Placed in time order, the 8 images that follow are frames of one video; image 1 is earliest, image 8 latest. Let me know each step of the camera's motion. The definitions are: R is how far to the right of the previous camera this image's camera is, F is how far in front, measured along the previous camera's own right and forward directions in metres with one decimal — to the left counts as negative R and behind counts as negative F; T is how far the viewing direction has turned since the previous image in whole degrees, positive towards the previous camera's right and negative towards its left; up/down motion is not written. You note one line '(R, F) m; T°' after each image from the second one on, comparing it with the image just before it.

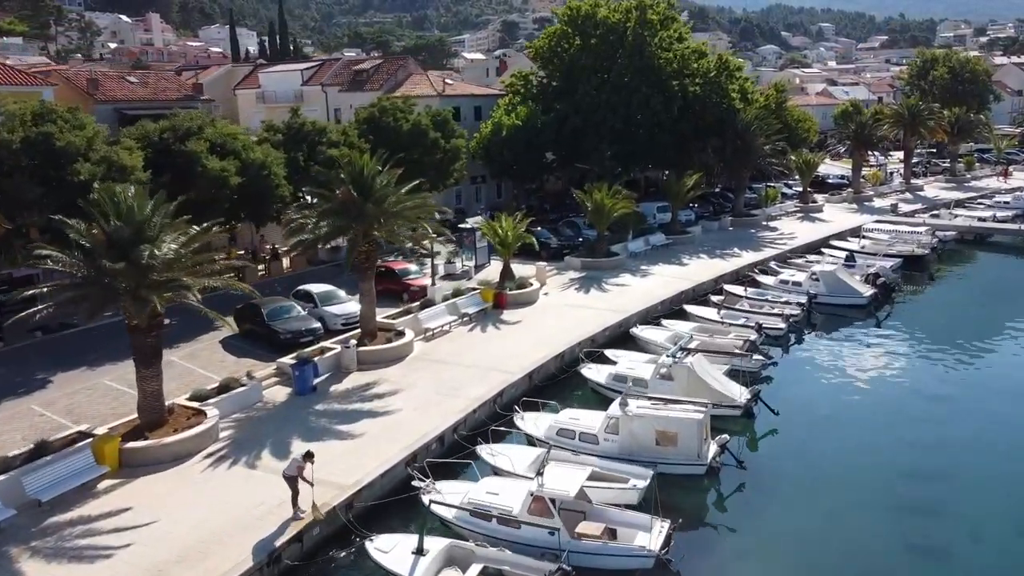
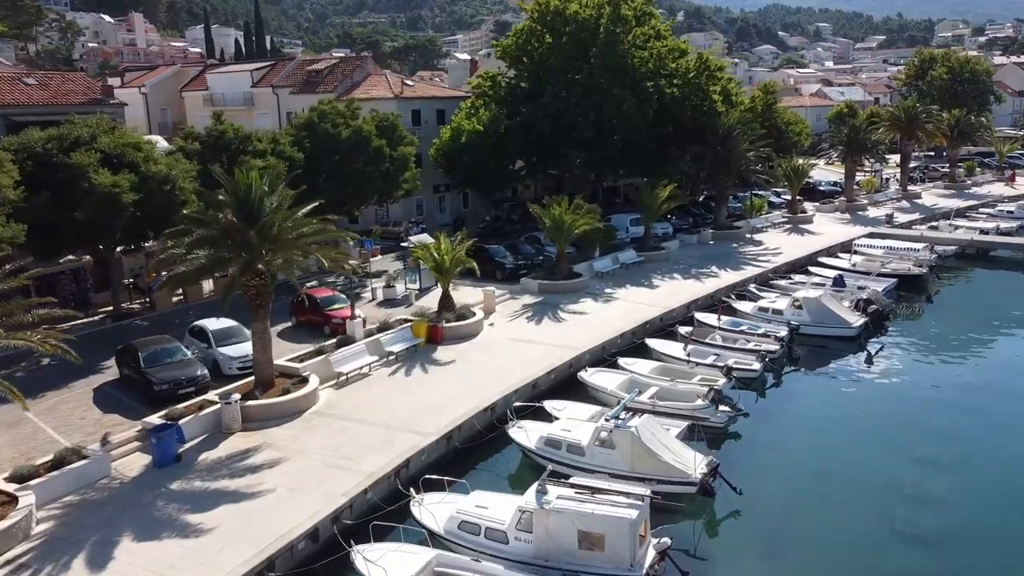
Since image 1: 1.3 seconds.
(+1.8, +3.6) m; 0°
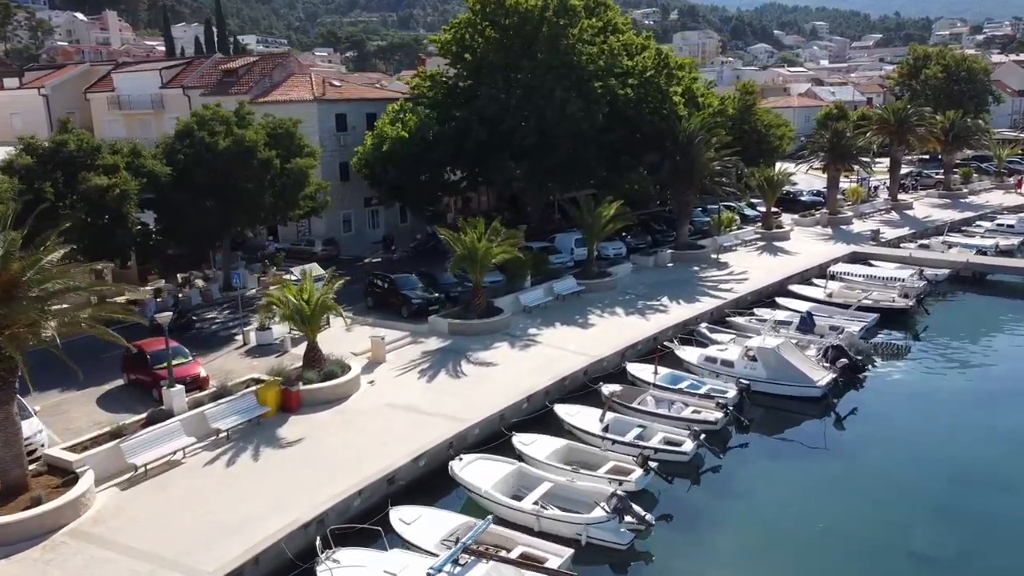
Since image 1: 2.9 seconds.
(+2.9, +5.0) m; 0°
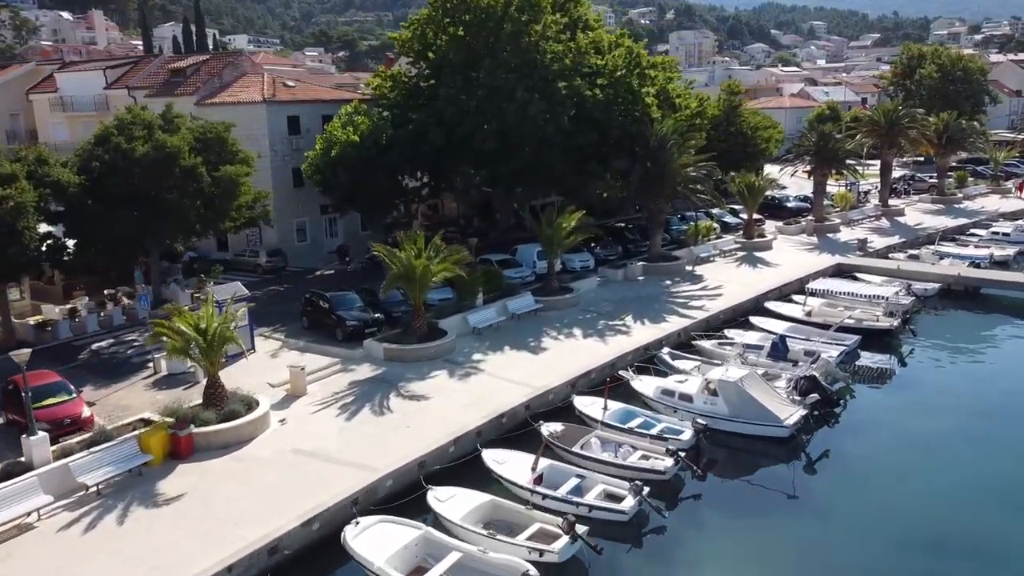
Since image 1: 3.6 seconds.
(+1.6, +2.4) m; 0°
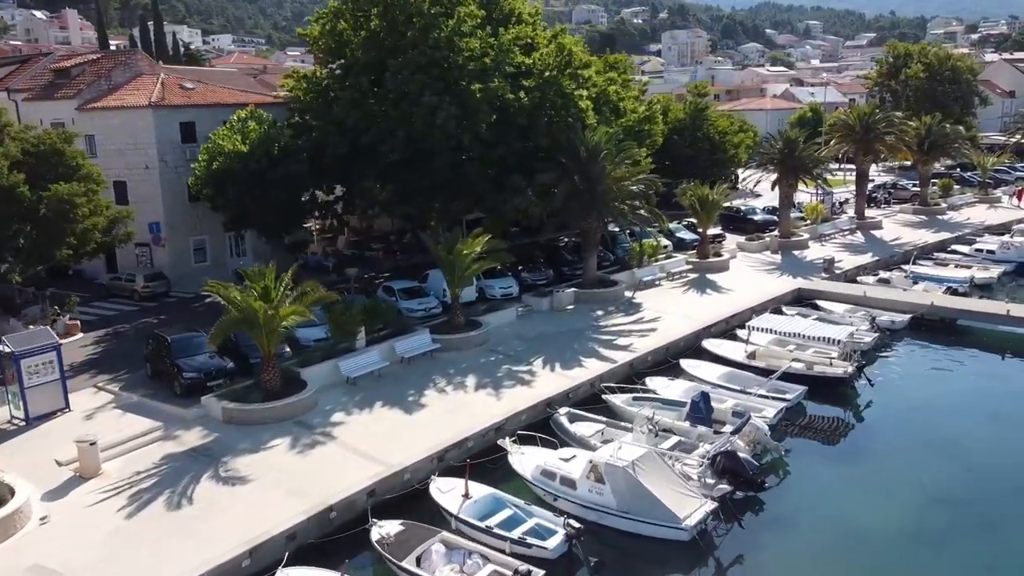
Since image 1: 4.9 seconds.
(+3.1, +4.1) m; 0°
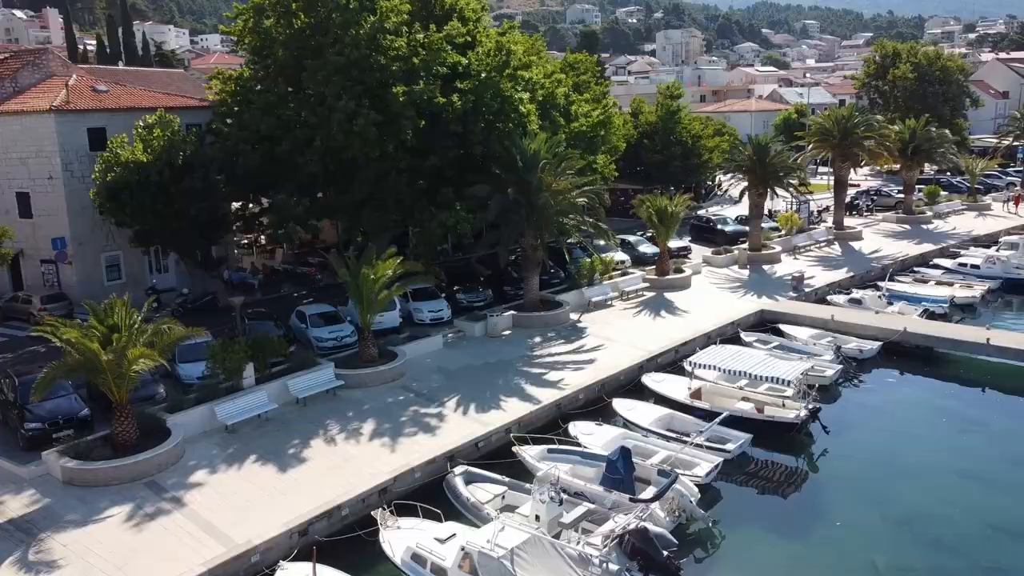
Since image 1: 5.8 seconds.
(+2.2, +2.7) m; 0°
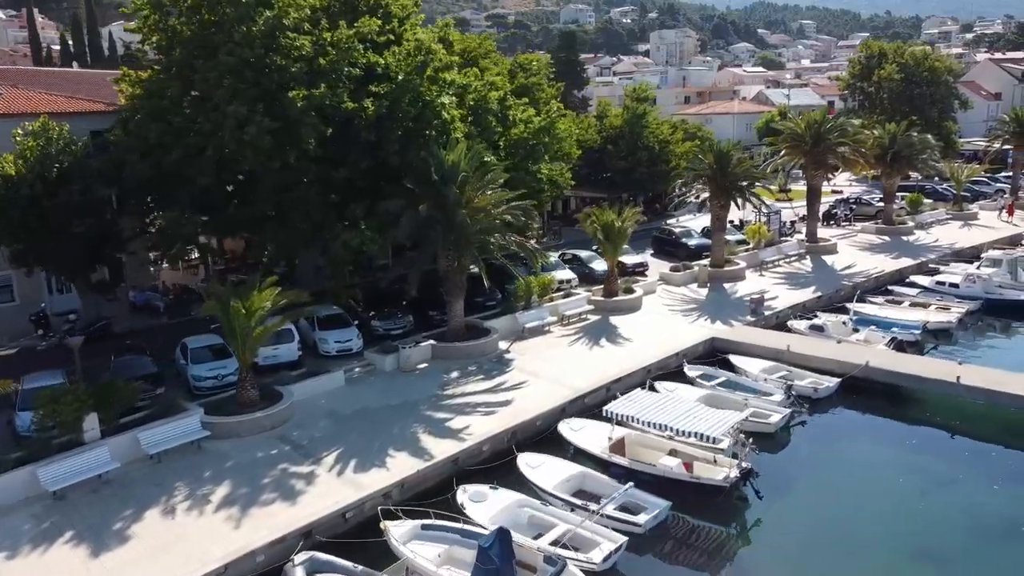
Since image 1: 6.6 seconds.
(+2.3, +2.8) m; 0°
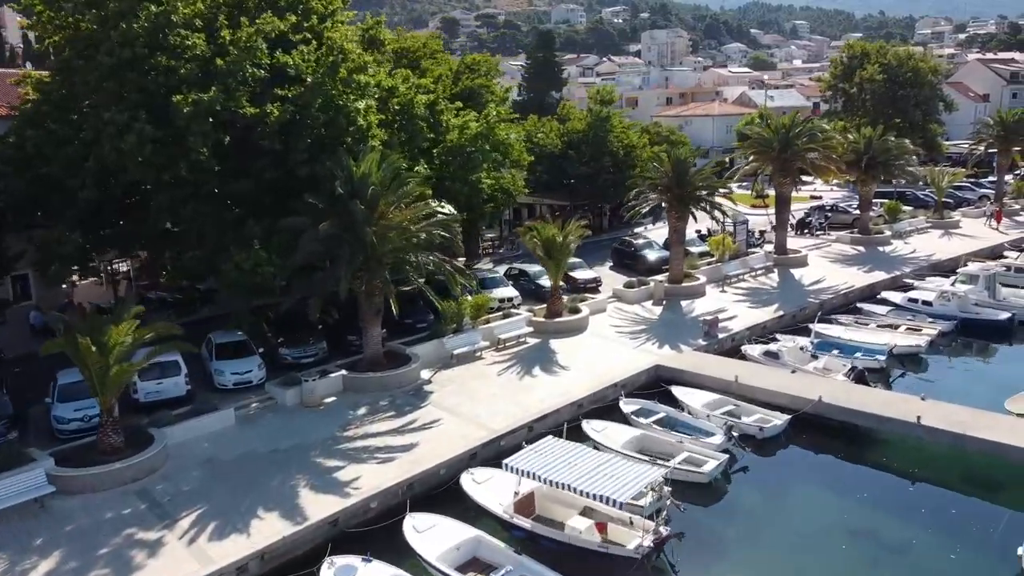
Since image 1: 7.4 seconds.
(+2.0, +2.3) m; 0°
